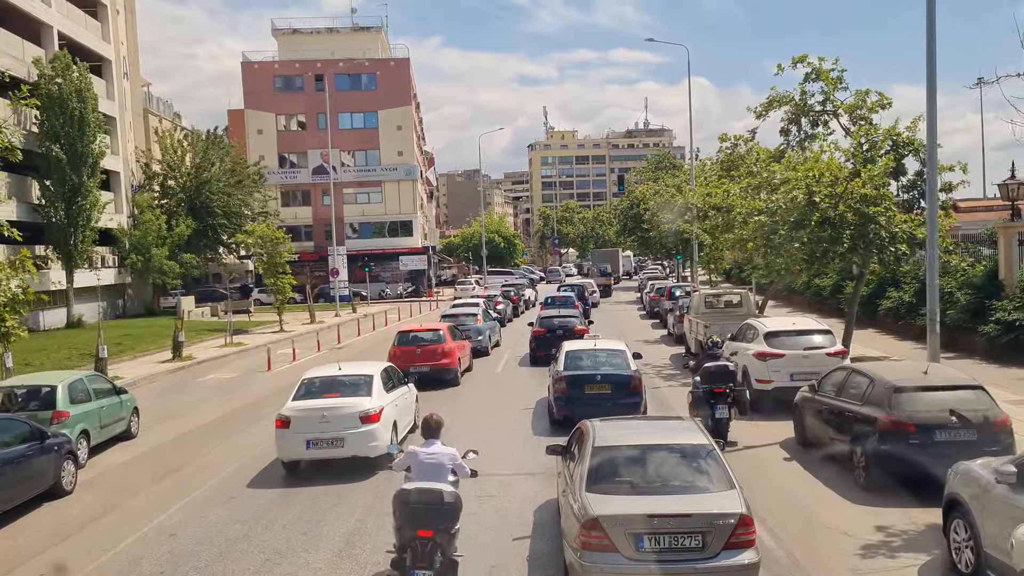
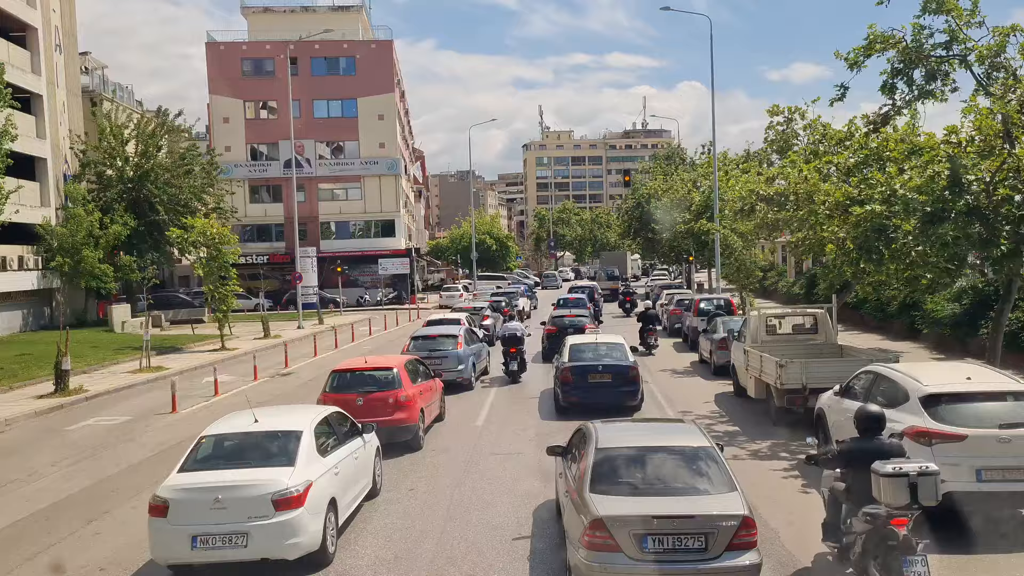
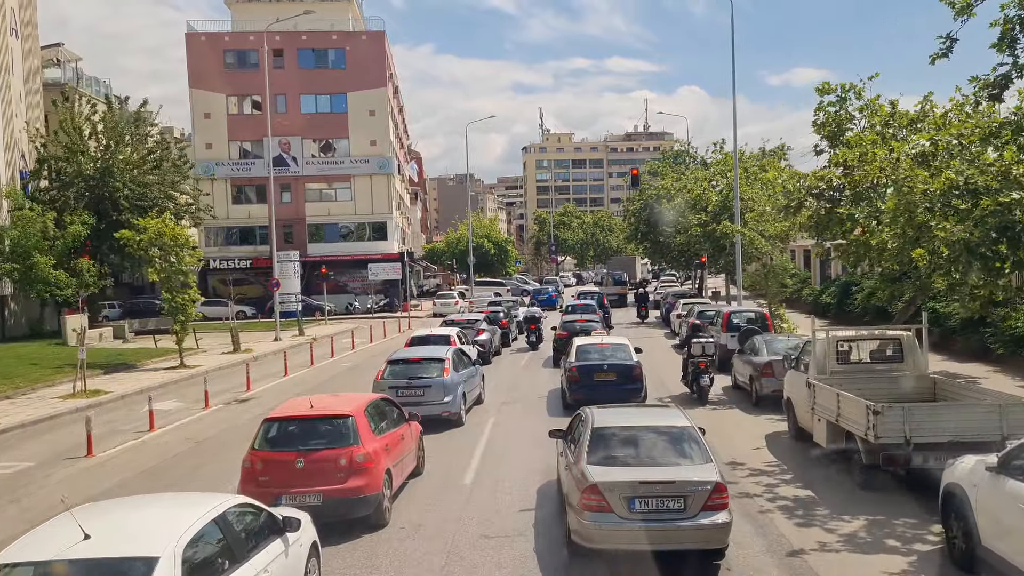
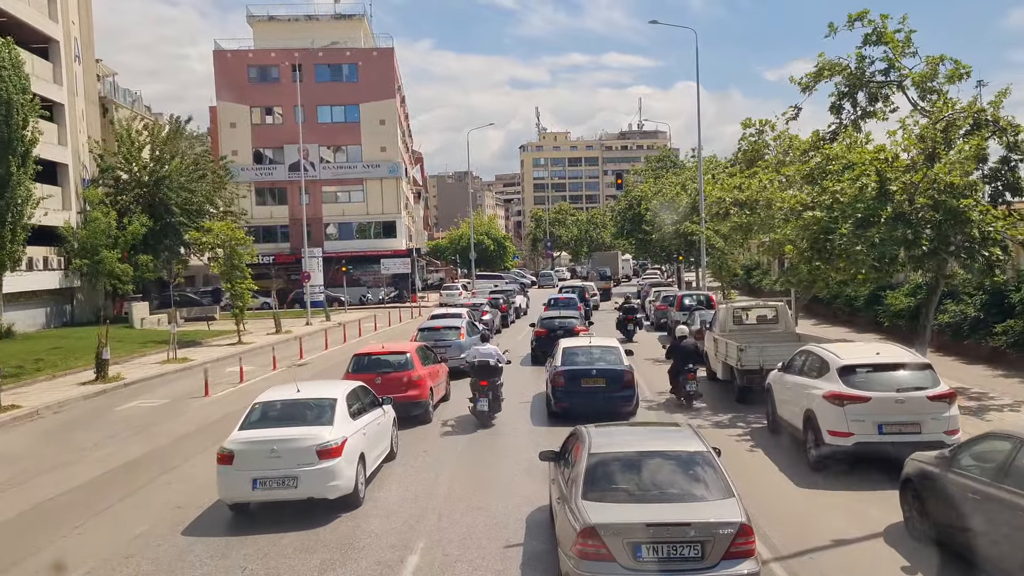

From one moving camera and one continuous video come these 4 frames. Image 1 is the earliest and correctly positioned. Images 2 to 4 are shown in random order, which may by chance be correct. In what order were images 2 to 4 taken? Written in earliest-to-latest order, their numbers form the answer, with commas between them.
4, 2, 3
